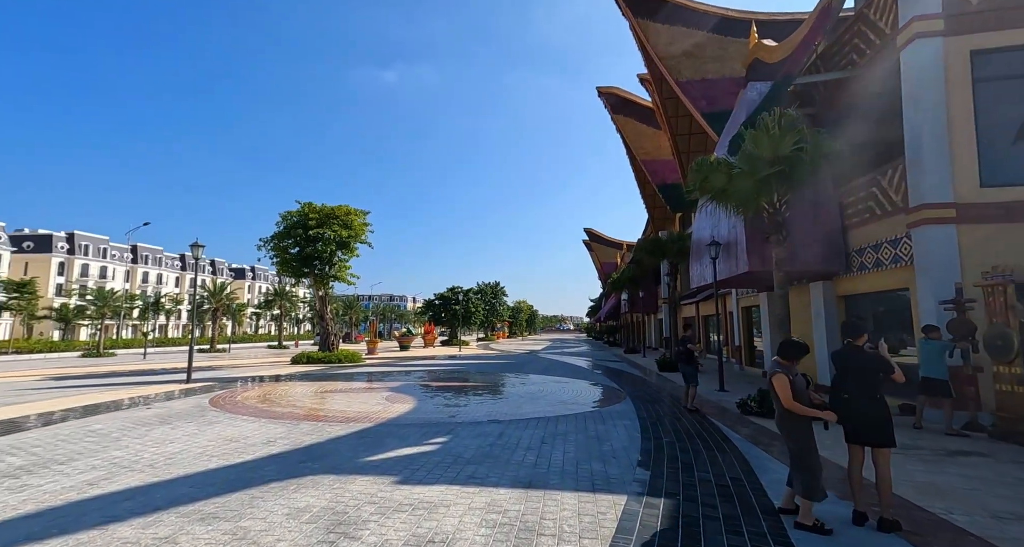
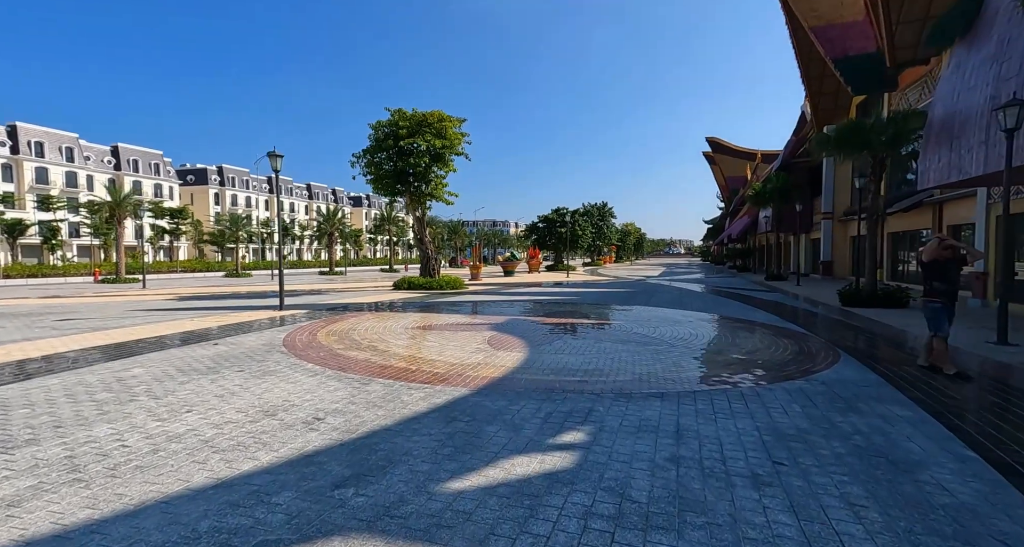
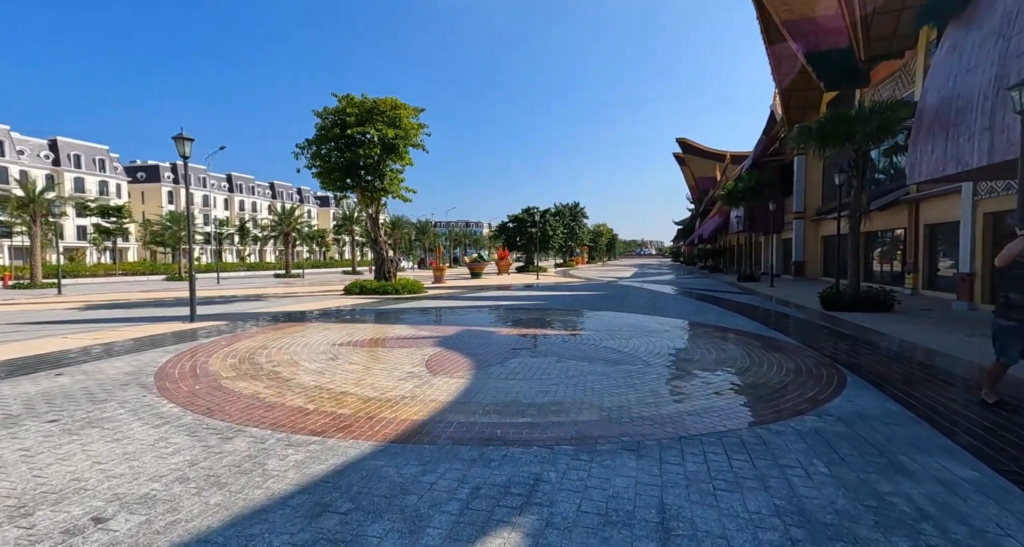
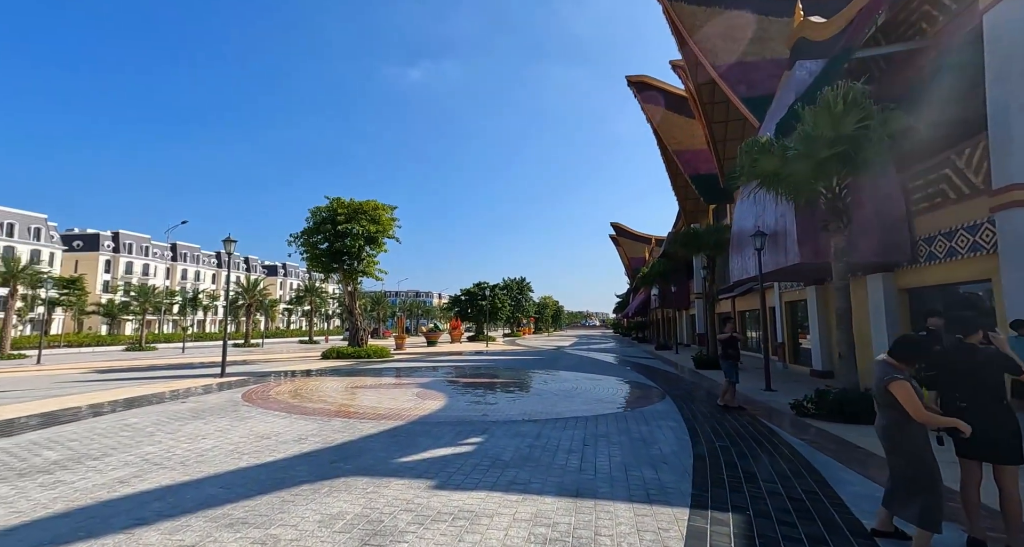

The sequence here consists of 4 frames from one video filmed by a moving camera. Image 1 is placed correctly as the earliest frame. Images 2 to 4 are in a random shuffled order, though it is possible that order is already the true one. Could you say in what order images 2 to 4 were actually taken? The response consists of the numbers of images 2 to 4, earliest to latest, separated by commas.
4, 2, 3
